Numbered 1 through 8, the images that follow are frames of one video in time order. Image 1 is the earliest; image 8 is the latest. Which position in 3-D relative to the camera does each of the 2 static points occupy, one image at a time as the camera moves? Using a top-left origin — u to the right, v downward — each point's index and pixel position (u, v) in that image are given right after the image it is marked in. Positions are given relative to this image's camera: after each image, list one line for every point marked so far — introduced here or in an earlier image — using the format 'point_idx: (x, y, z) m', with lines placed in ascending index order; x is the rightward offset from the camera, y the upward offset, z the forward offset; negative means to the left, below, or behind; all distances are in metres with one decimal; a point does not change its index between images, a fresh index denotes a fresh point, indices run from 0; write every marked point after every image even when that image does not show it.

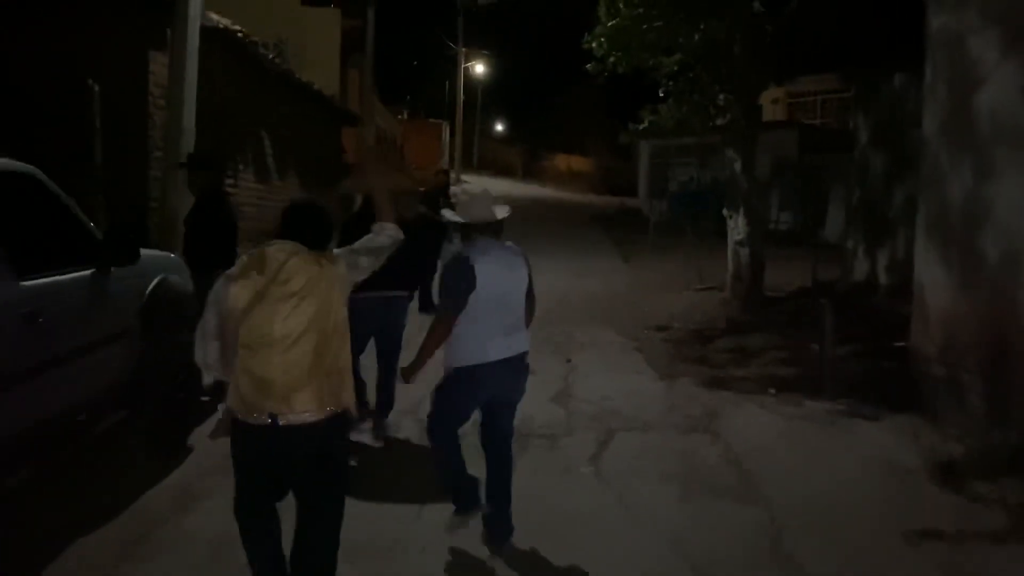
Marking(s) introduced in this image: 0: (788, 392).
0: (+2.2, -0.8, +8.2) m
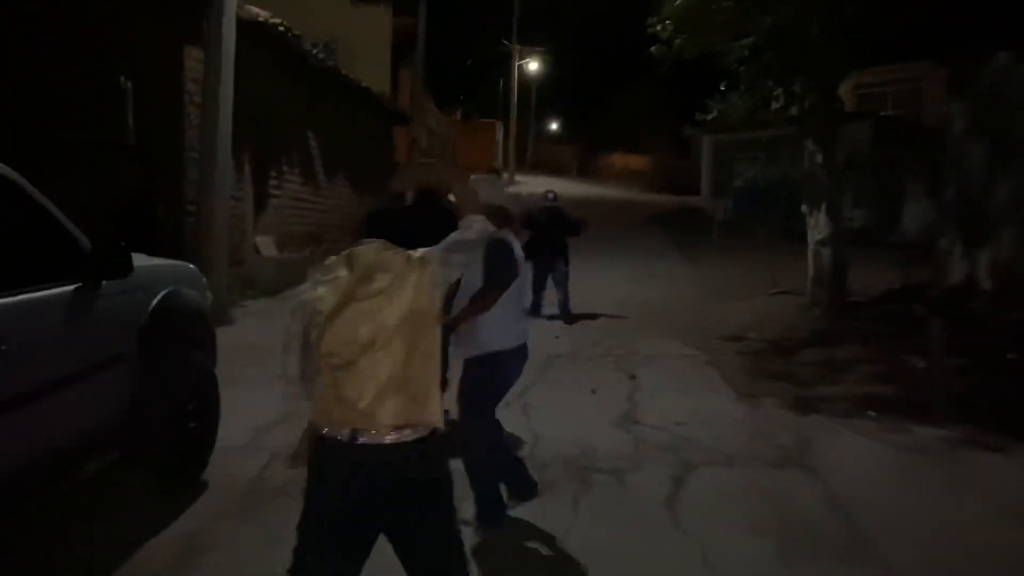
0: (+2.6, -0.9, +7.2) m
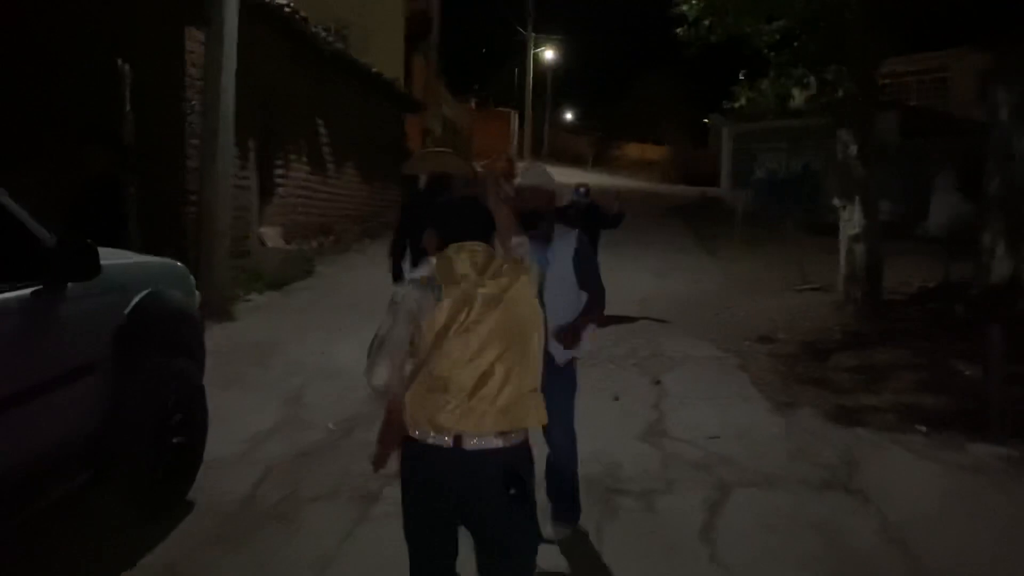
0: (+2.7, -0.9, +6.6) m
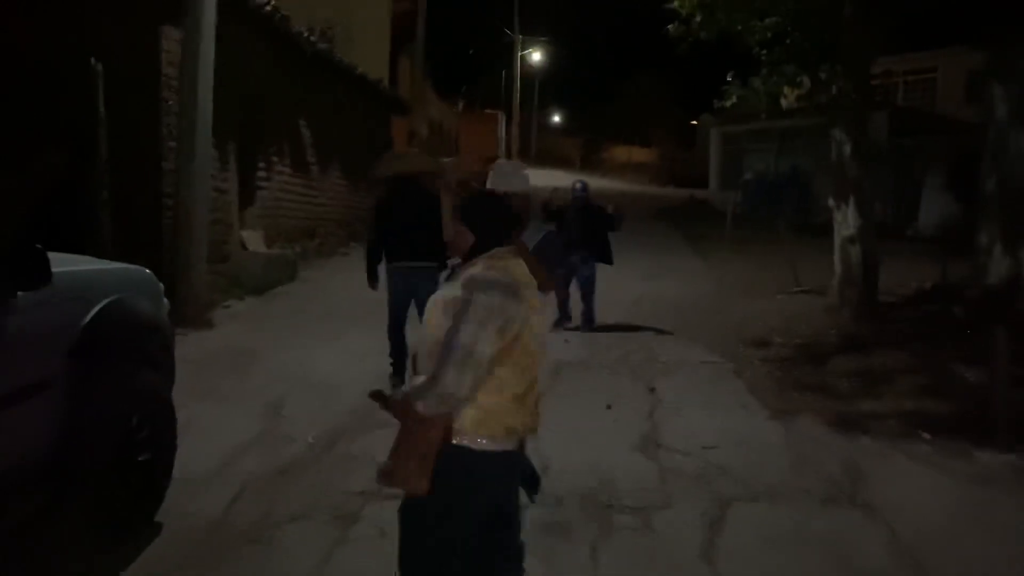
0: (+2.7, -0.9, +6.3) m
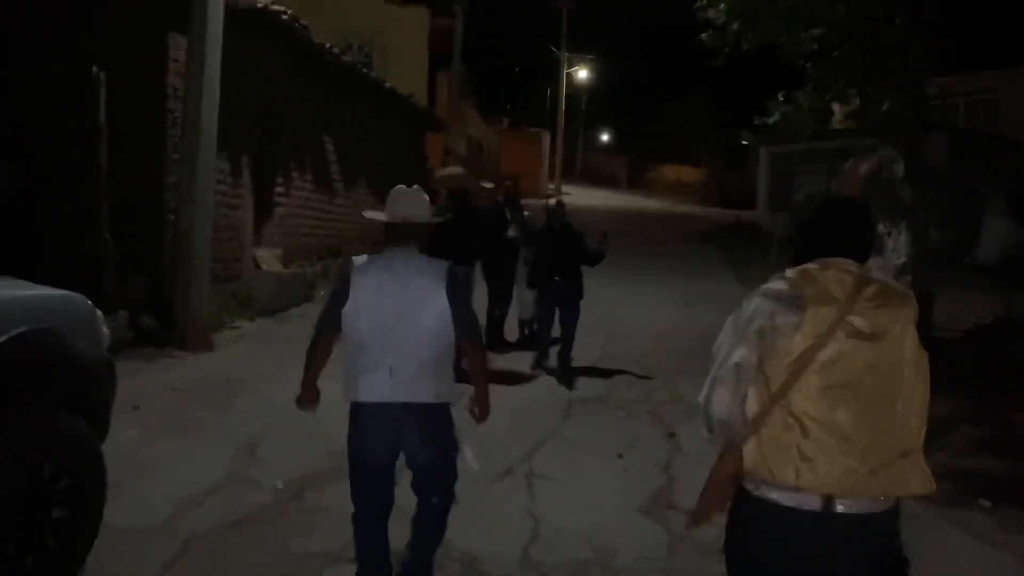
0: (+2.6, -1.2, +5.4) m
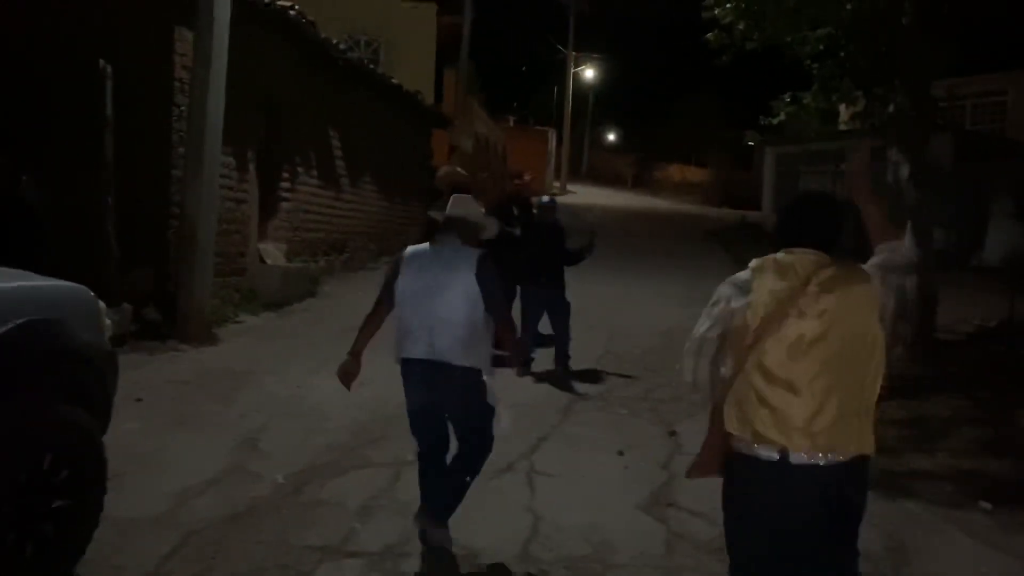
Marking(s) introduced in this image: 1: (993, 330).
0: (+2.6, -1.2, +5.4) m
1: (+4.8, -0.4, +10.3) m
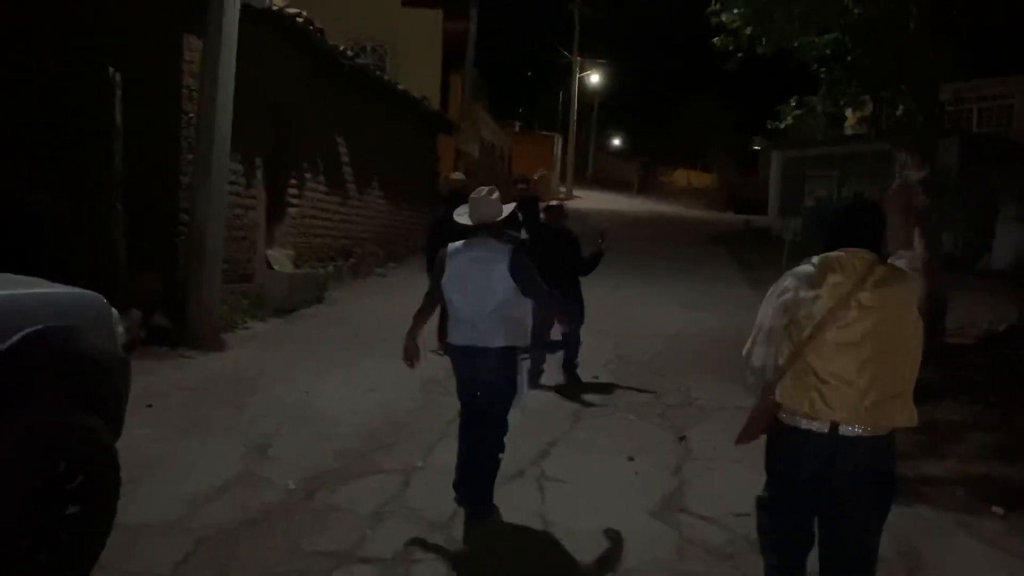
0: (+2.7, -1.2, +5.4) m
1: (+4.9, -0.5, +10.2) m
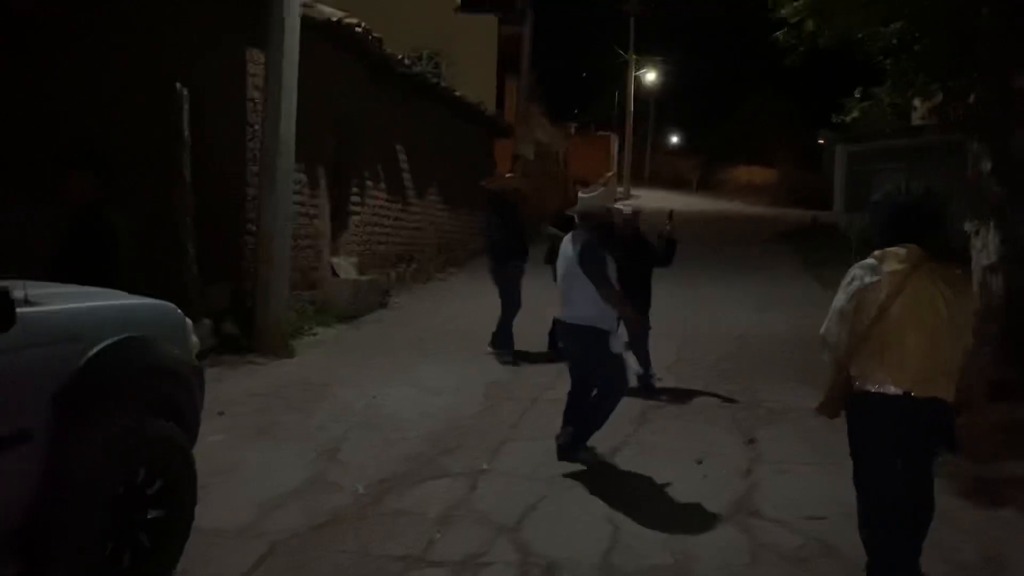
0: (+3.1, -1.2, +5.3) m
1: (+5.5, -0.4, +9.9) m
